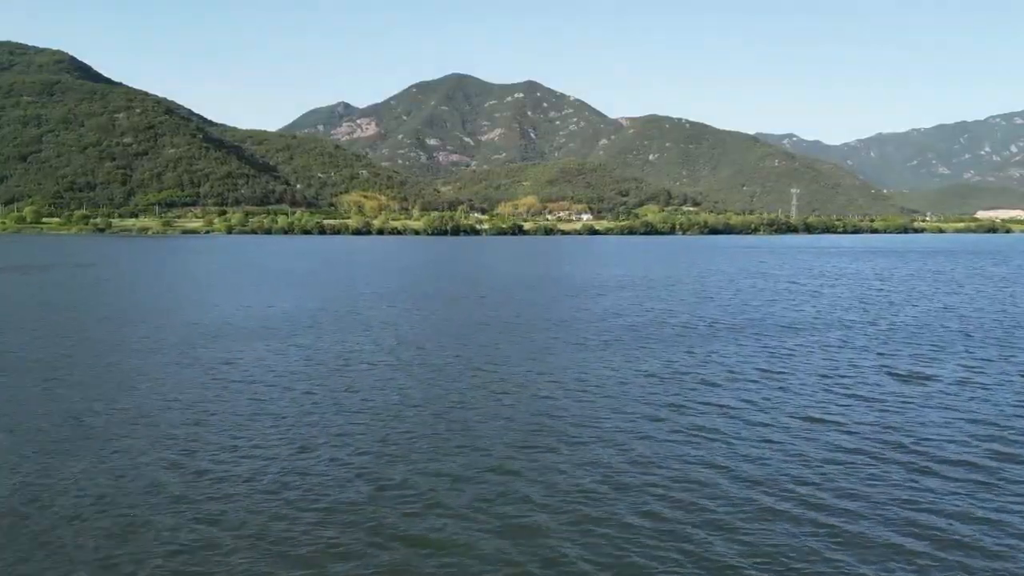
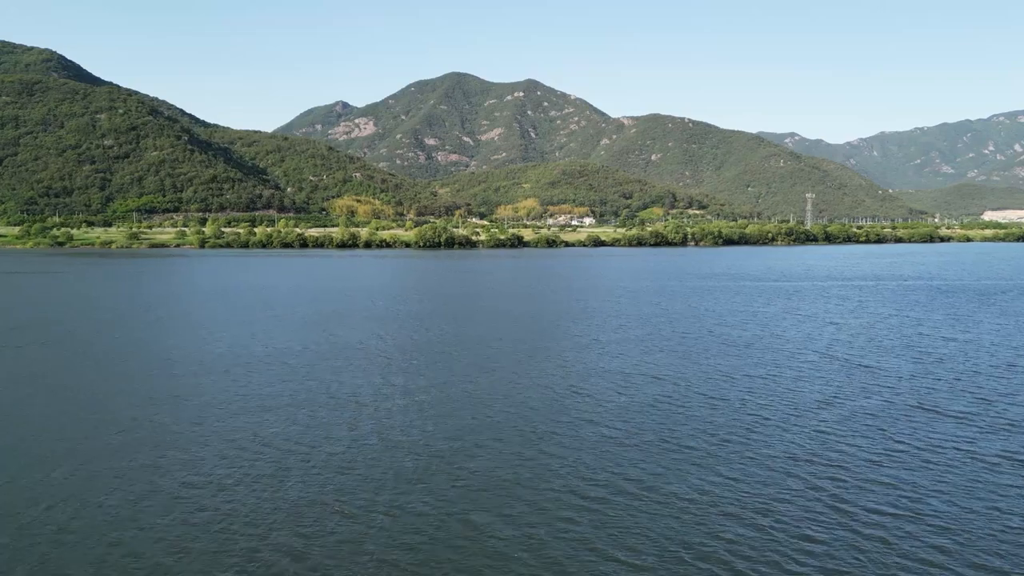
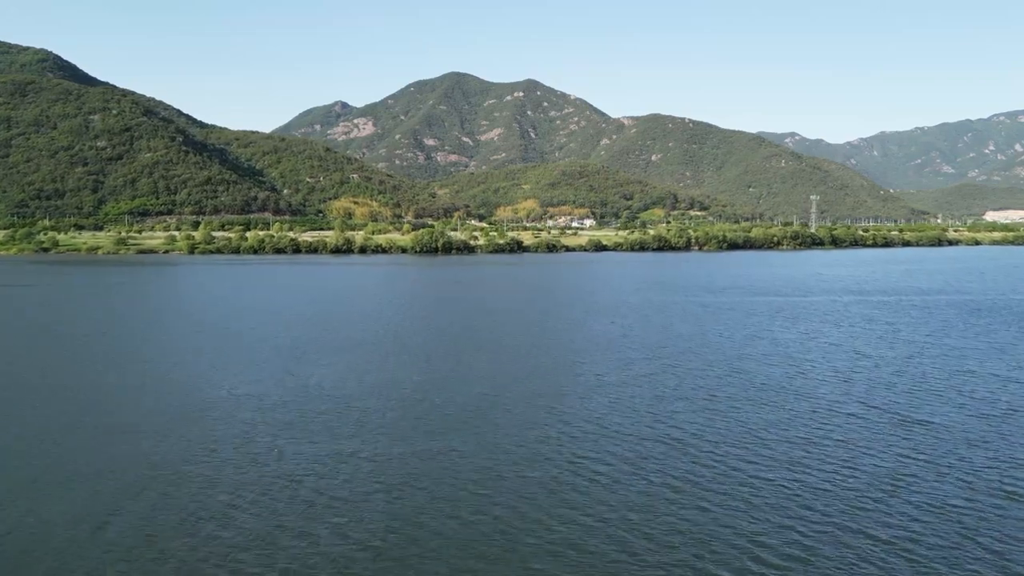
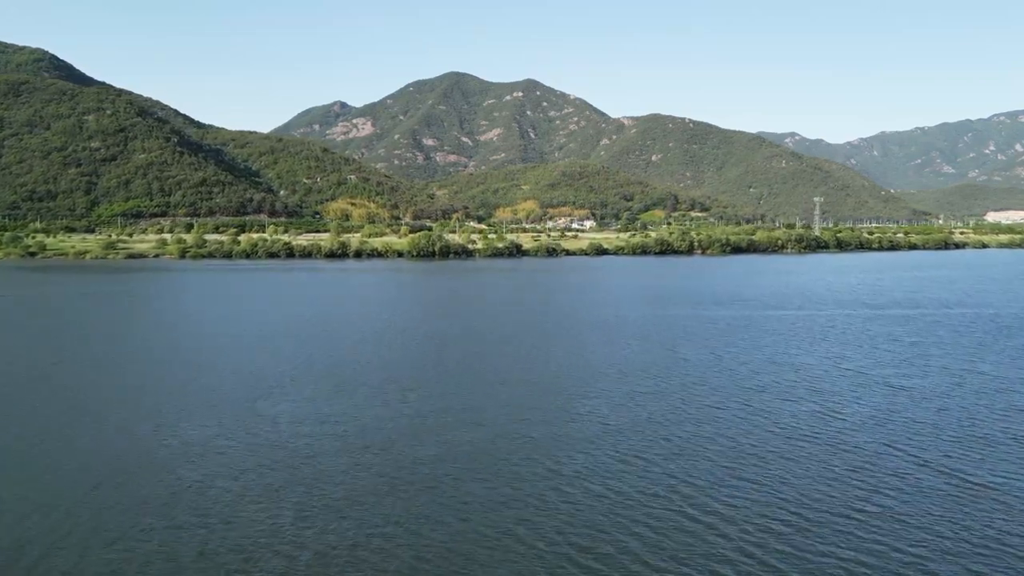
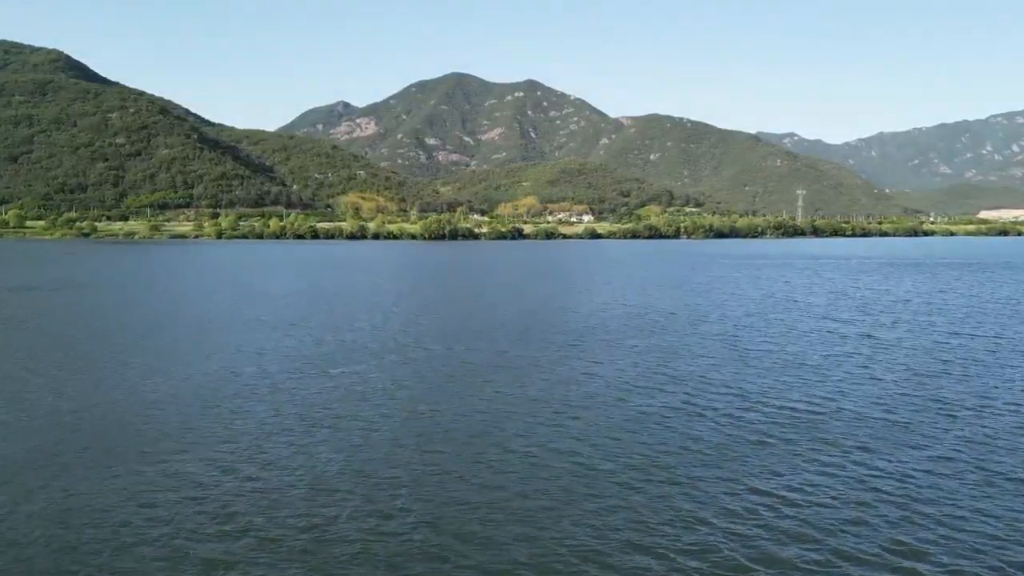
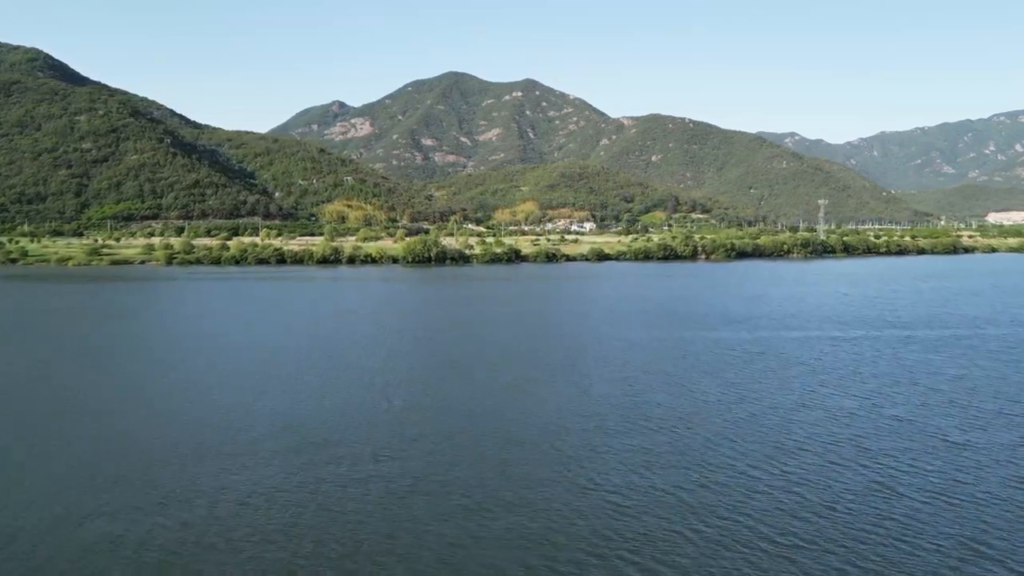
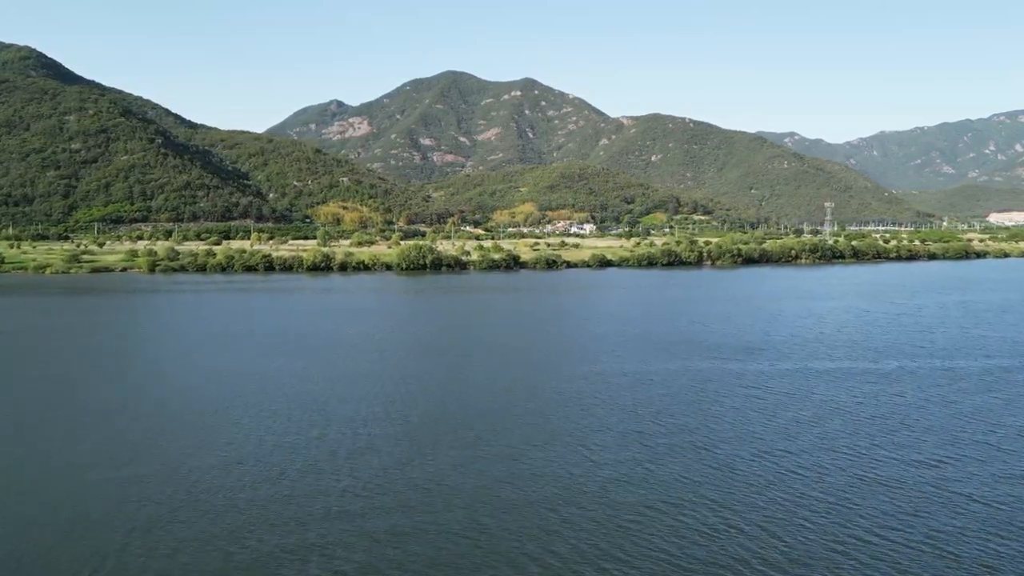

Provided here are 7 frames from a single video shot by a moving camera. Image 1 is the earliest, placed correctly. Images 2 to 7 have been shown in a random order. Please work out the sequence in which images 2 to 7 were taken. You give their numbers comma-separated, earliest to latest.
5, 2, 3, 4, 6, 7
